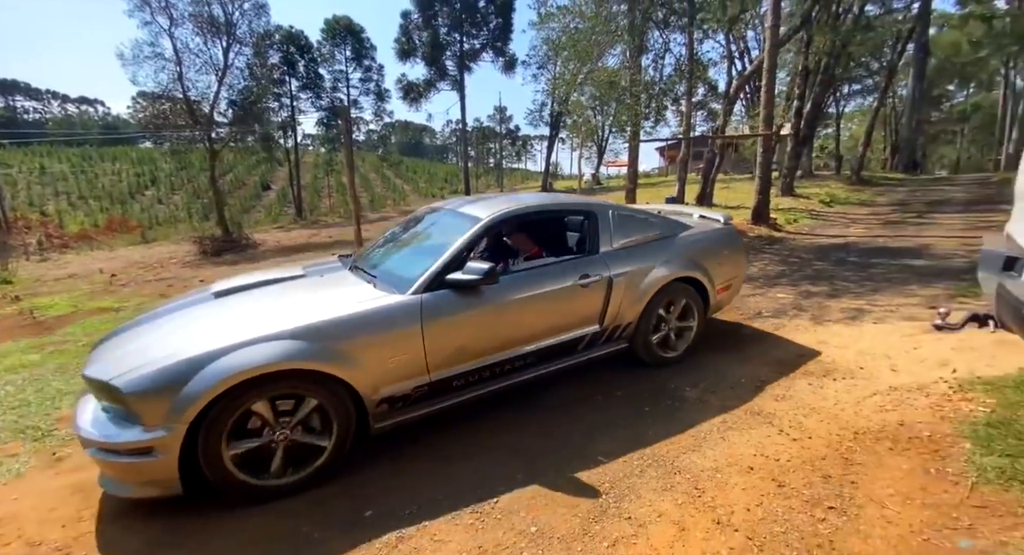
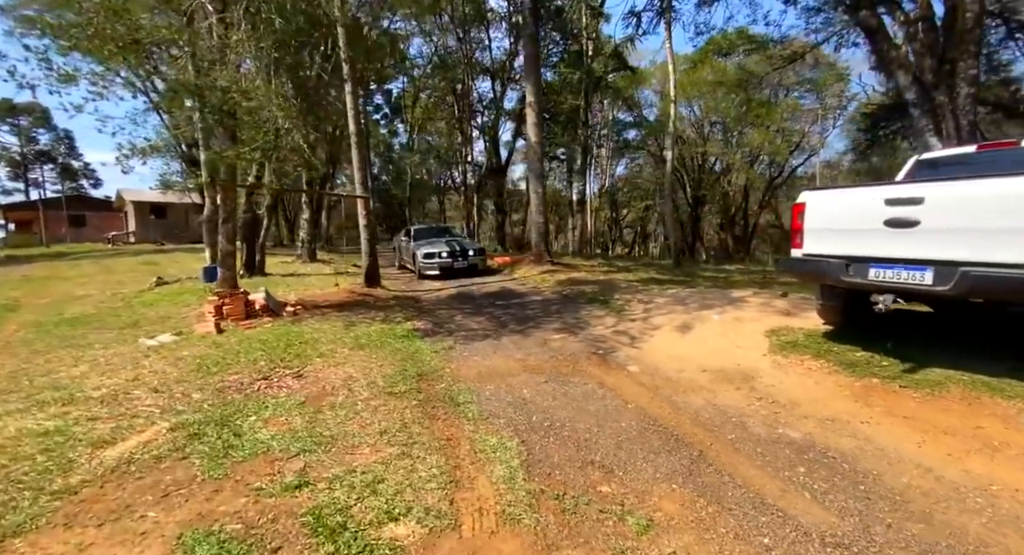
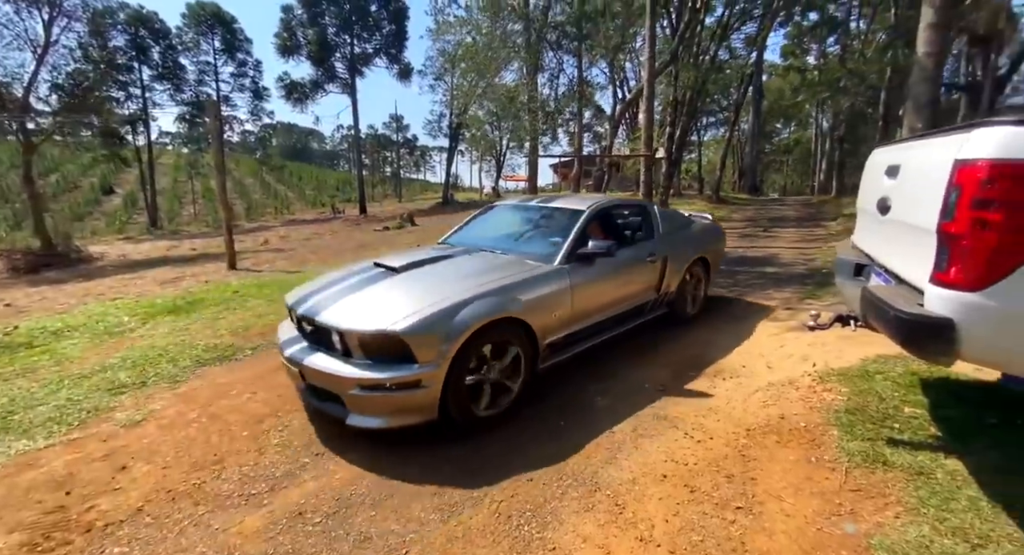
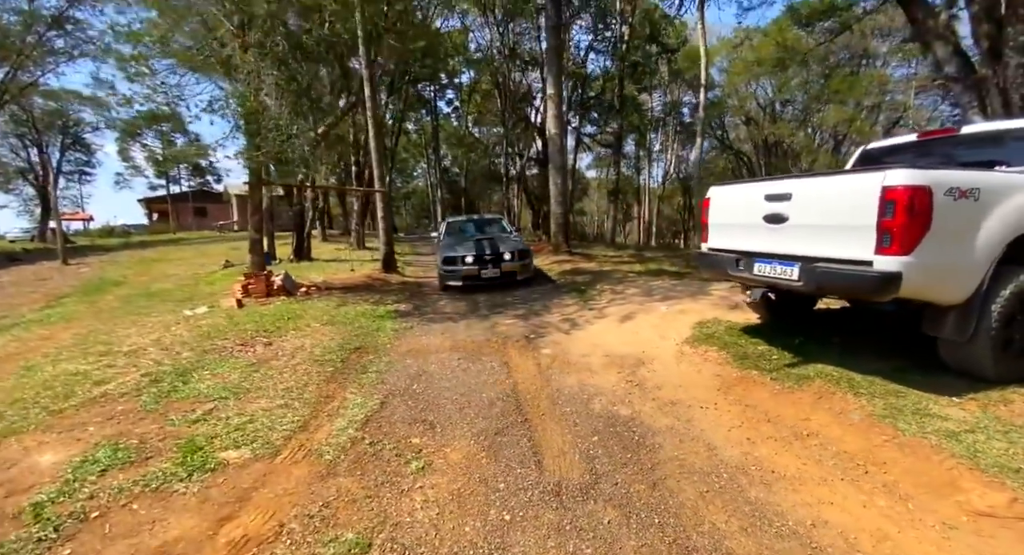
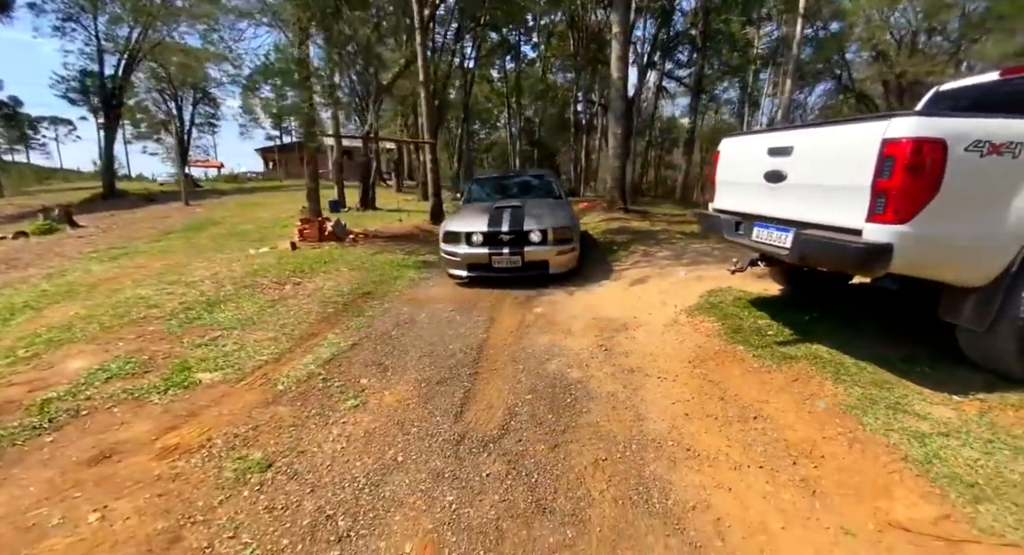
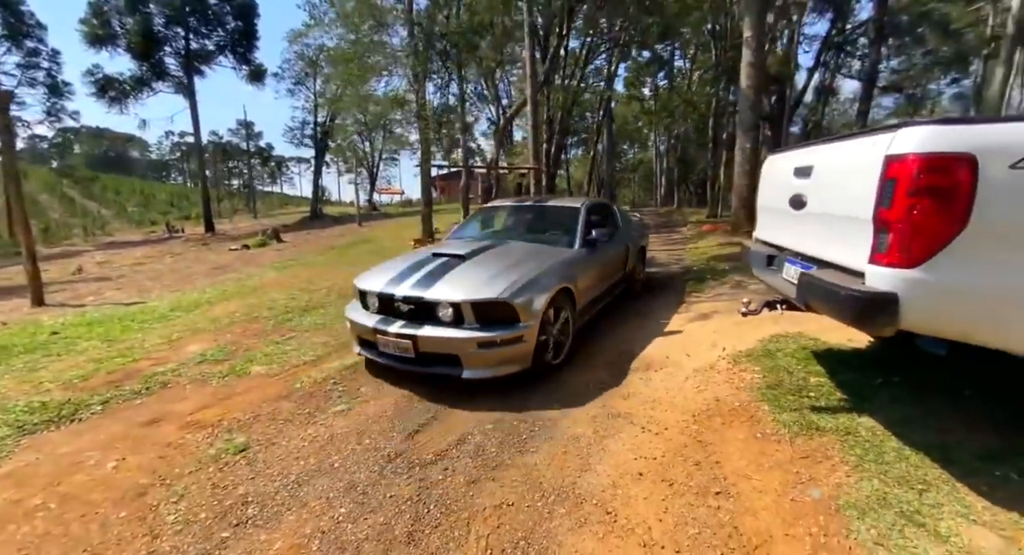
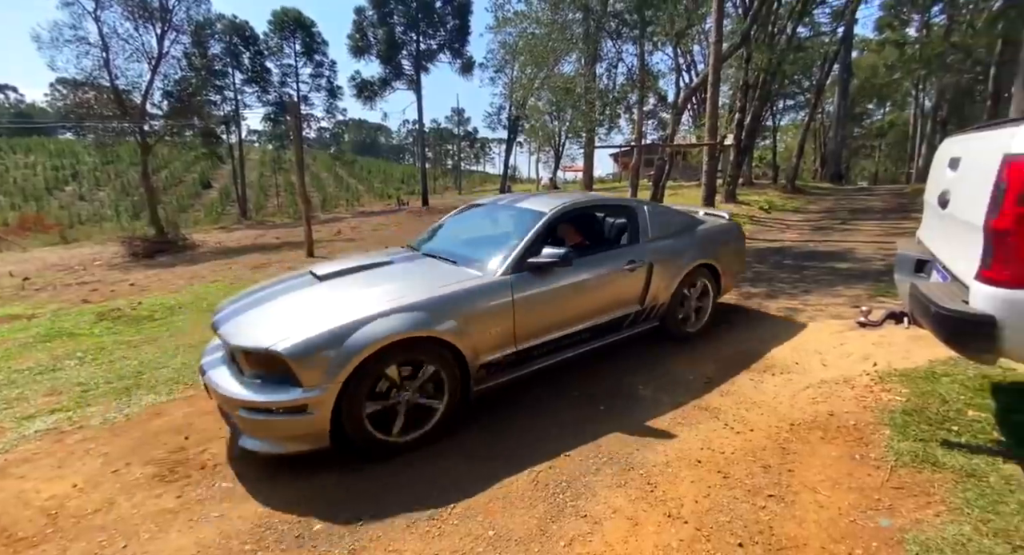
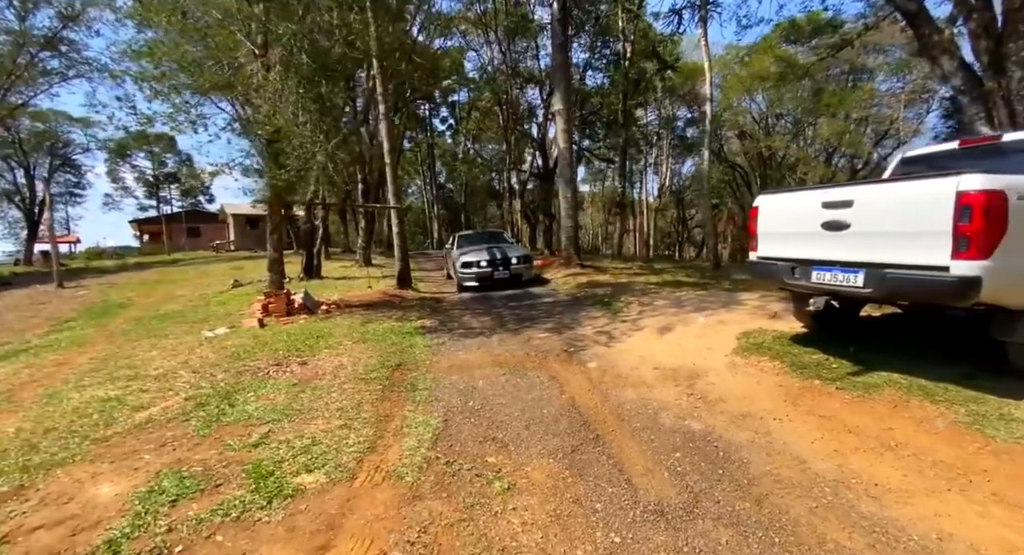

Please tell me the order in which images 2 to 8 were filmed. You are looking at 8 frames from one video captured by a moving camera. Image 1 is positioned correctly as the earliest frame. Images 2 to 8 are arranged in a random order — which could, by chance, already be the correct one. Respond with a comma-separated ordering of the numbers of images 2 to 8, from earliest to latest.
7, 3, 6, 5, 4, 8, 2
